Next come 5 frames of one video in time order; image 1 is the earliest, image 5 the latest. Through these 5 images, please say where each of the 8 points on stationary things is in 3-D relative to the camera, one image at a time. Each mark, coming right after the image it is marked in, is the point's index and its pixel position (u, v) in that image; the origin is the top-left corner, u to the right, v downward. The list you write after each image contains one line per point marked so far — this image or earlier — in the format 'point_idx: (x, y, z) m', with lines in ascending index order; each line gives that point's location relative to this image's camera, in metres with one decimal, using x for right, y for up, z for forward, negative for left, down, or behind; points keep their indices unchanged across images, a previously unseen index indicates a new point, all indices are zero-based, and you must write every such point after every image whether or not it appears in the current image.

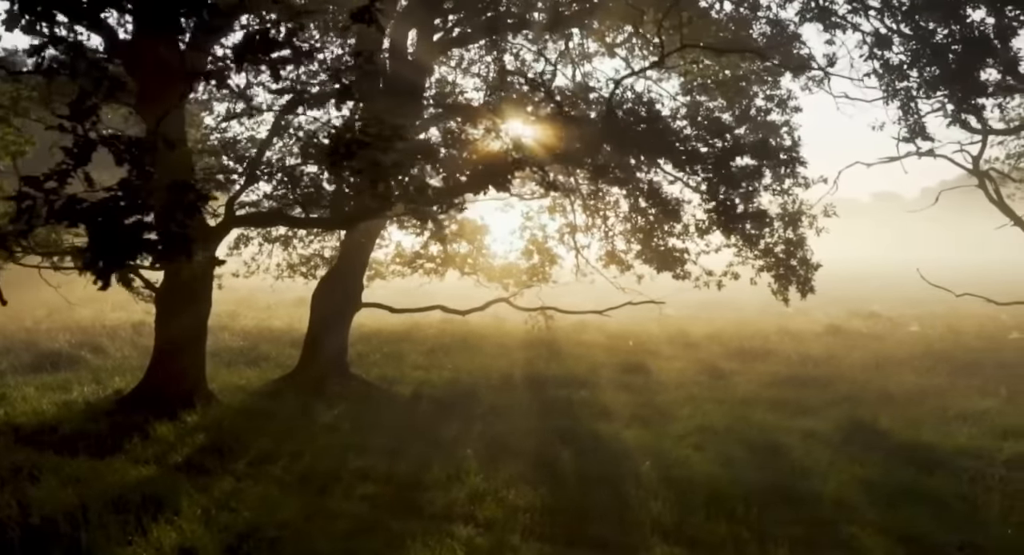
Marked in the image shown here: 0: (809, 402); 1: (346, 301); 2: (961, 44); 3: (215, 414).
0: (+4.8, -2.0, +14.2) m
1: (-3.0, -0.4, +16.2) m
2: (+5.8, +3.0, +11.2) m
3: (-4.4, -2.0, +13.0) m
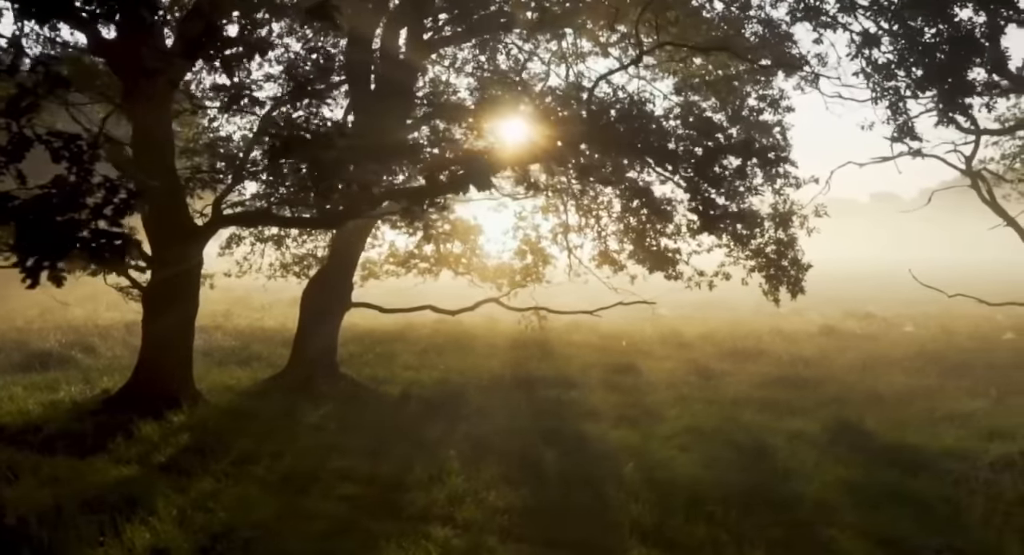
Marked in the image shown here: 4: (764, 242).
0: (+4.6, -2.0, +14.1) m
1: (-3.2, -0.4, +16.2) m
2: (+5.6, +3.0, +11.1) m
3: (-4.6, -2.0, +13.0) m
4: (+4.7, +0.7, +16.4) m
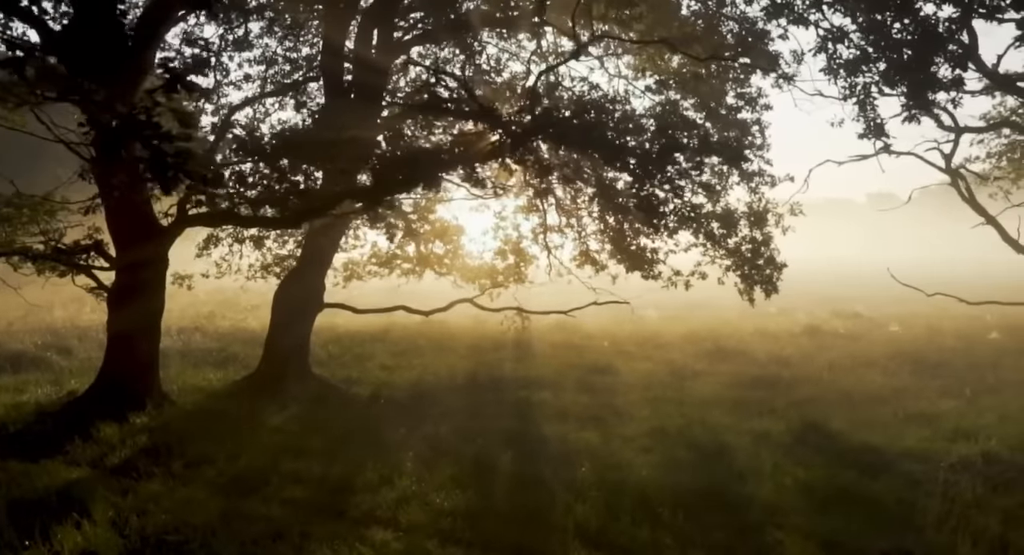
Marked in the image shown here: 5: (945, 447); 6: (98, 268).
0: (+4.1, -2.0, +14.0) m
1: (-3.7, -0.4, +16.1) m
2: (+5.0, +3.0, +11.0) m
3: (-5.1, -2.0, +12.9) m
4: (+4.2, +0.7, +16.2) m
5: (+5.2, -2.0, +10.5) m
6: (-6.5, +0.2, +13.9) m
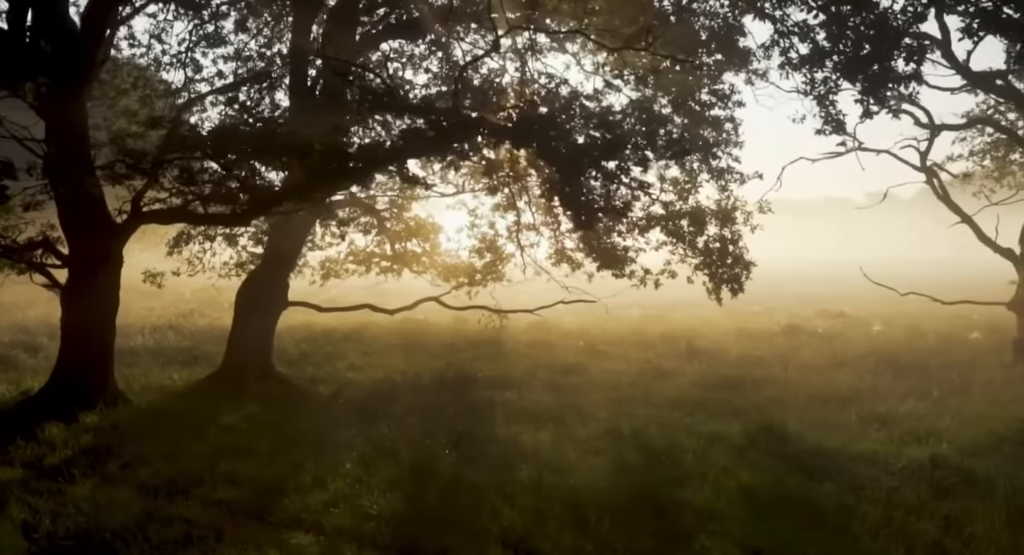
0: (+3.4, -2.0, +13.7) m
1: (-4.3, -0.3, +15.9) m
2: (+4.4, +3.0, +10.8) m
3: (-5.7, -2.0, +12.7) m
4: (+3.6, +0.7, +16.0) m
5: (+4.5, -2.0, +10.3) m
6: (-7.2, +0.2, +13.7) m
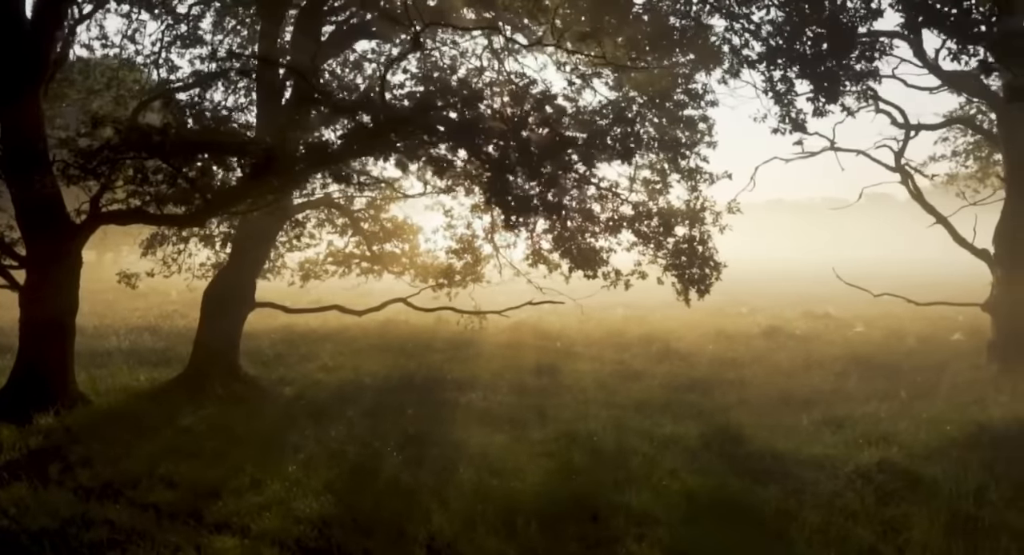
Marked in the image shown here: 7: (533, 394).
0: (+2.8, -2.0, +13.6) m
1: (-4.9, -0.3, +15.8) m
2: (+3.7, +3.0, +10.6) m
3: (-6.4, -2.0, +12.7) m
4: (+3.0, +0.7, +15.8) m
5: (+3.9, -2.0, +10.2) m
6: (-7.8, +0.2, +13.6) m
7: (+0.3, -2.0, +15.1) m
